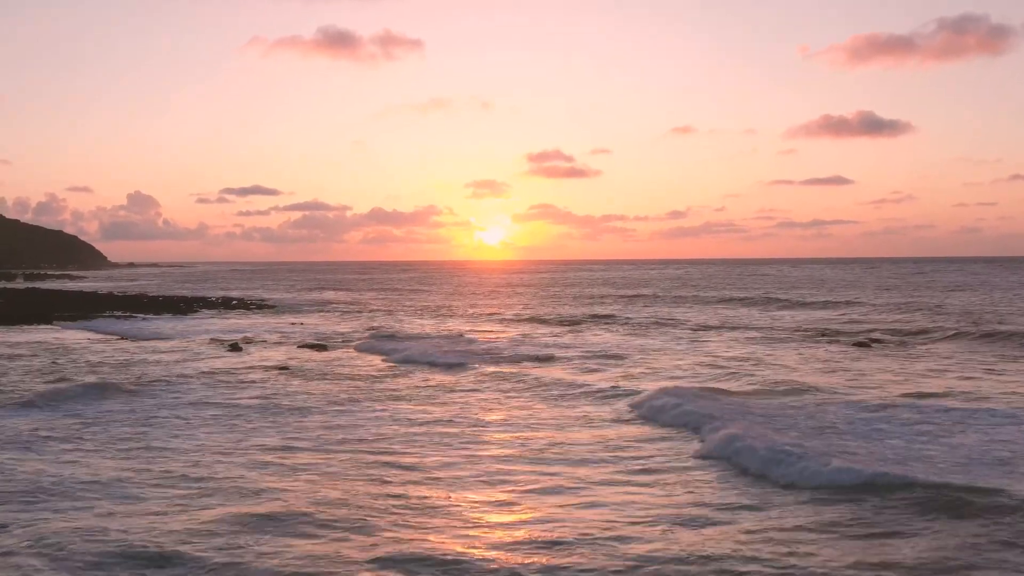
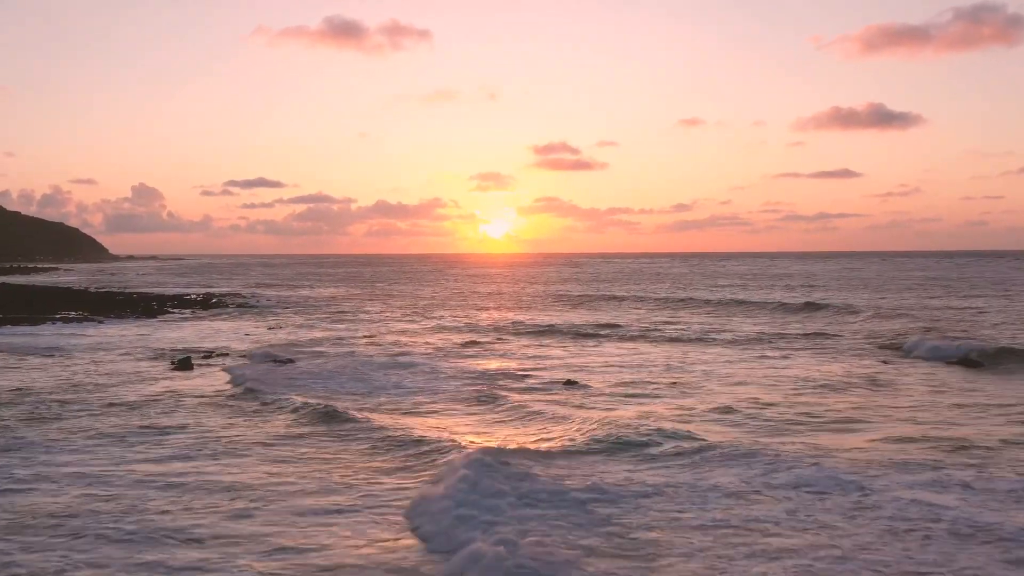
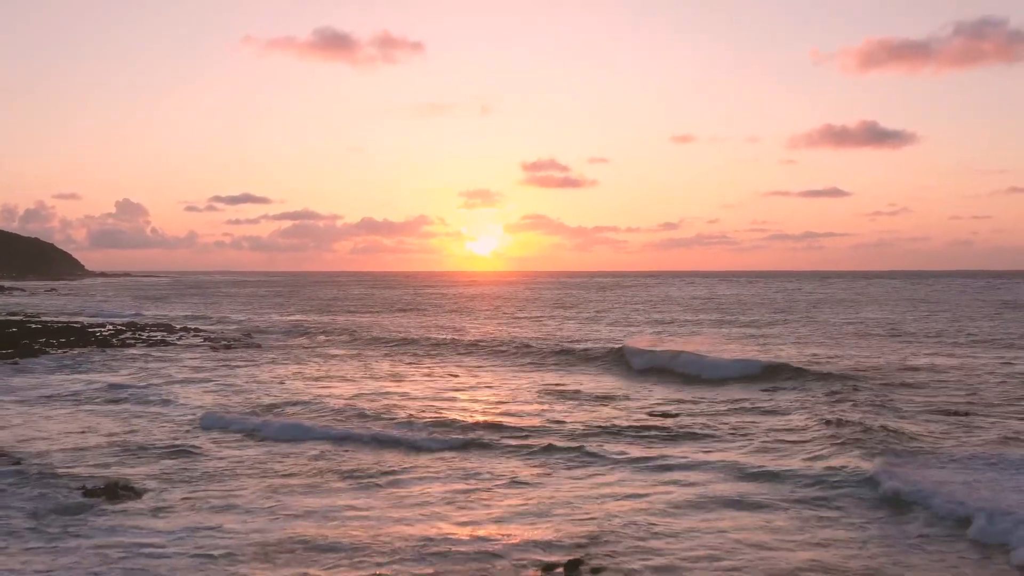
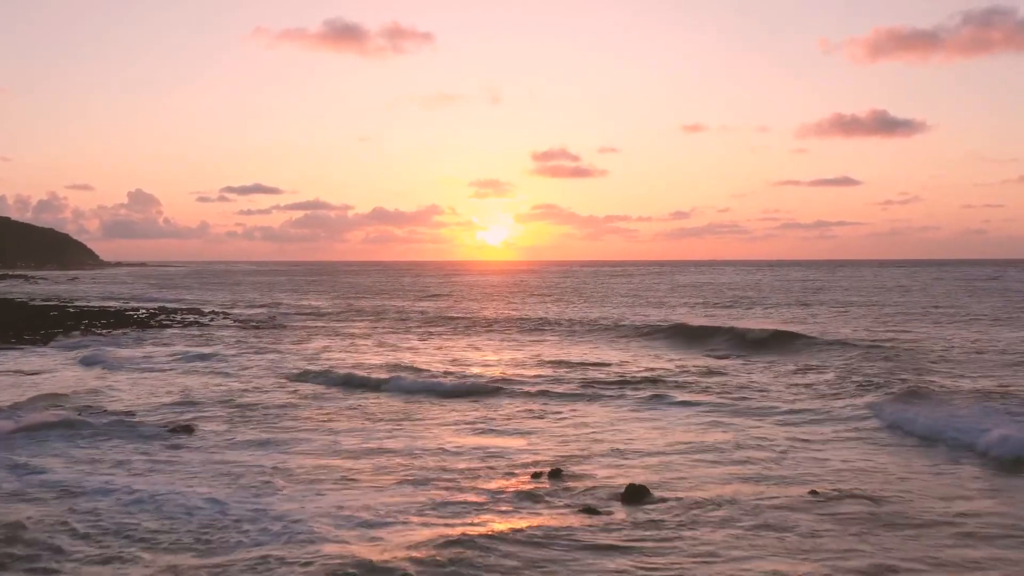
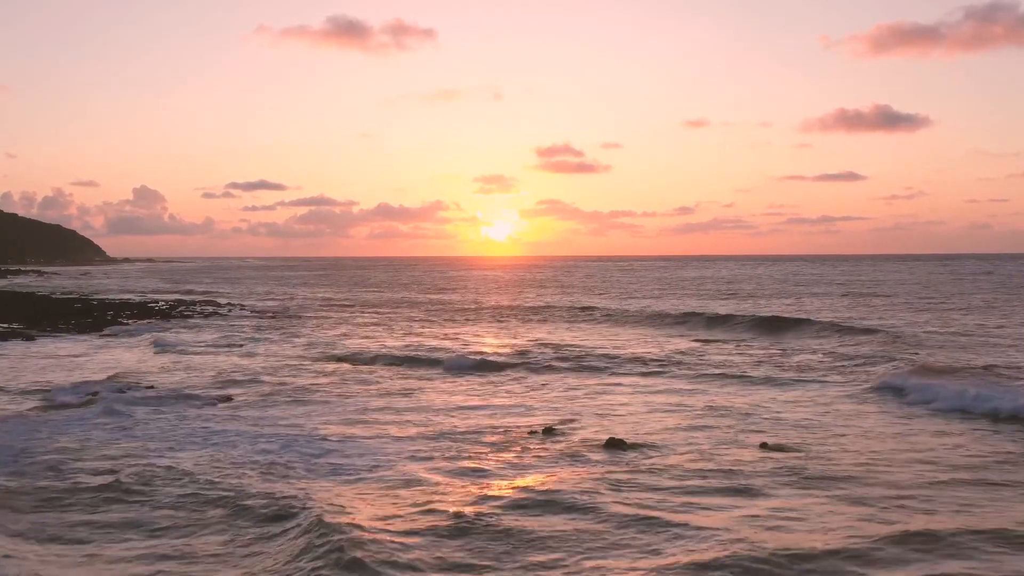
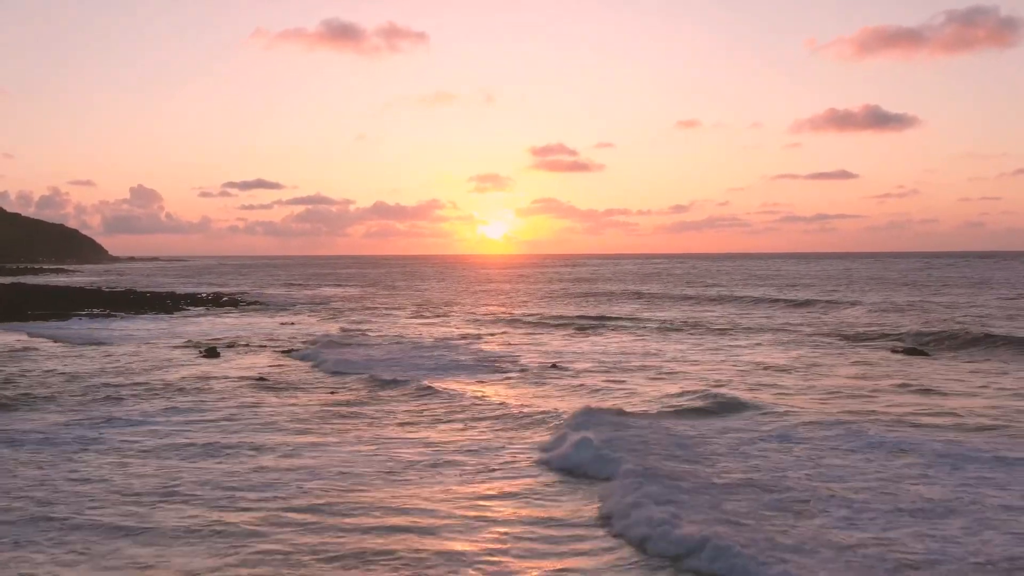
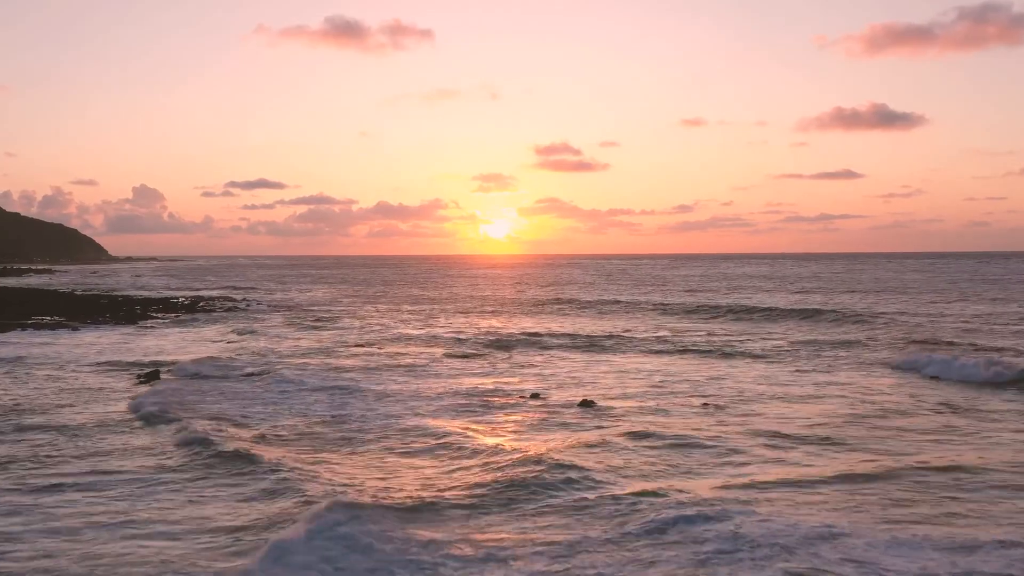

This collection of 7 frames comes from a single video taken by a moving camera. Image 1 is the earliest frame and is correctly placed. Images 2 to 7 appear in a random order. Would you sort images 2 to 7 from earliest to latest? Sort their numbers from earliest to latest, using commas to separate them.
6, 2, 7, 5, 4, 3
